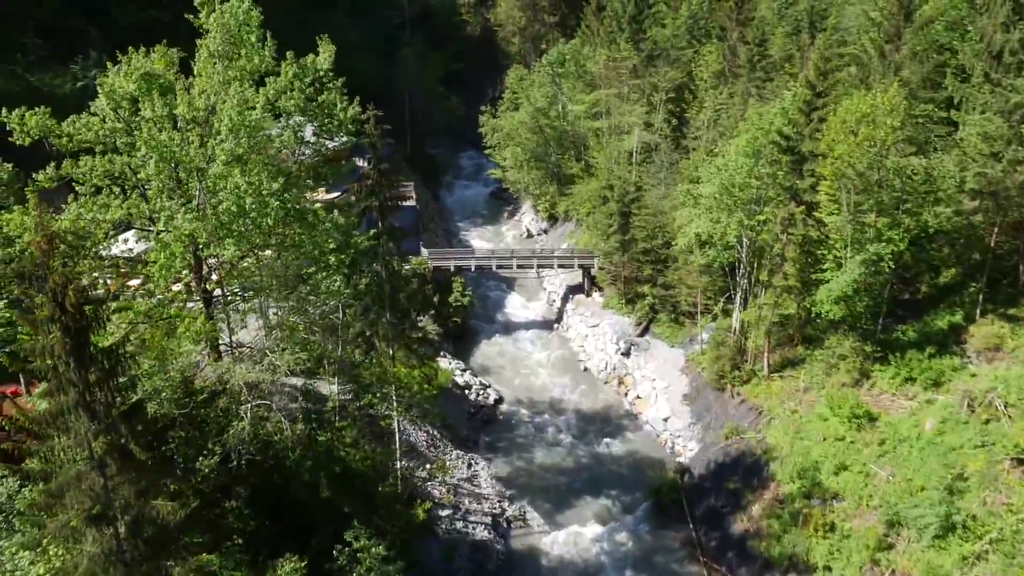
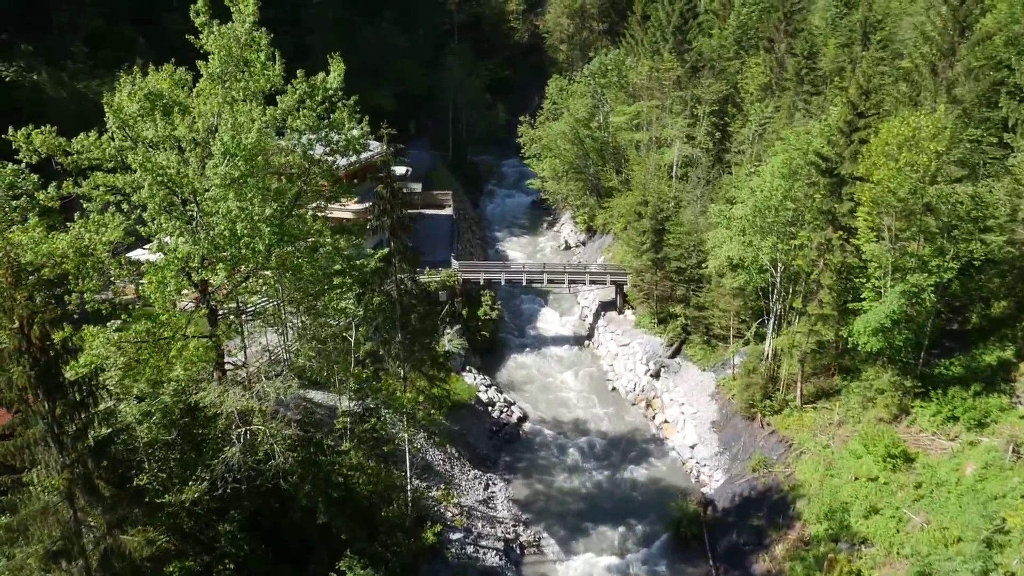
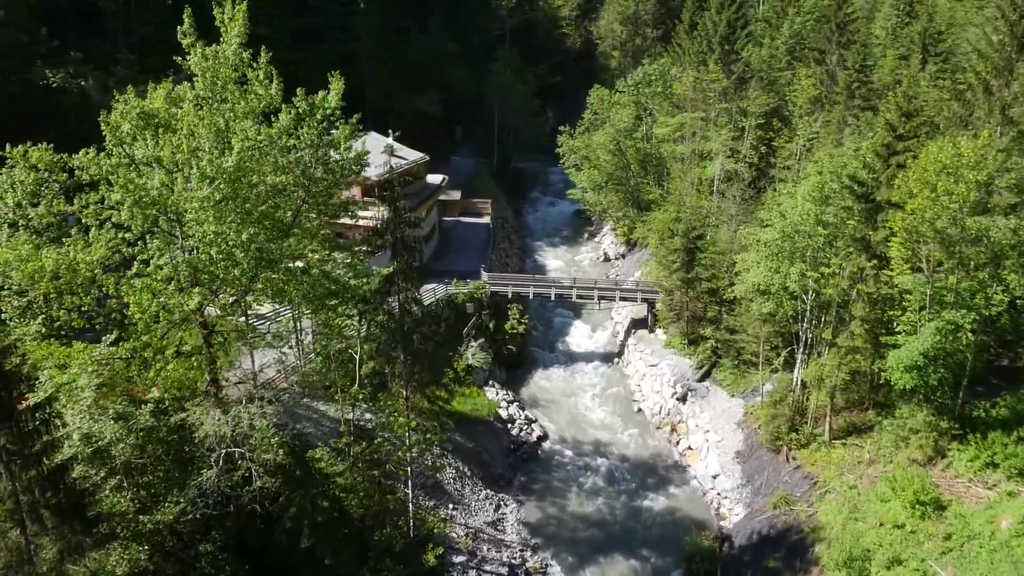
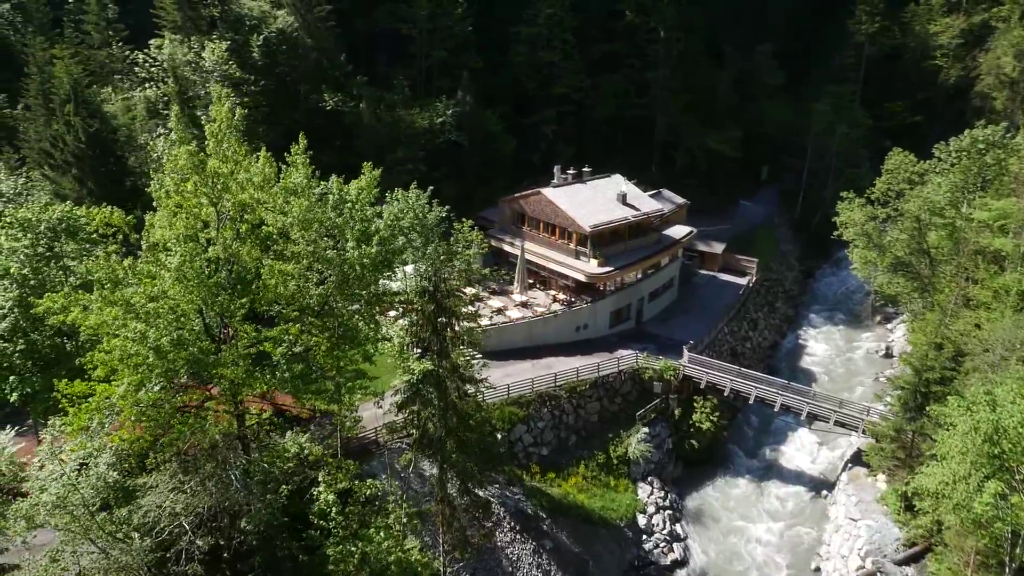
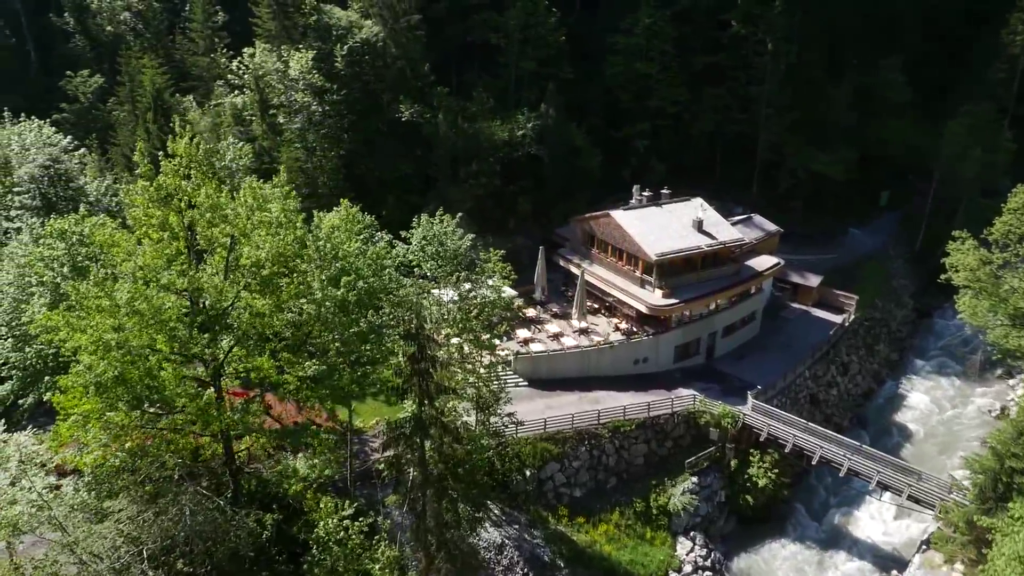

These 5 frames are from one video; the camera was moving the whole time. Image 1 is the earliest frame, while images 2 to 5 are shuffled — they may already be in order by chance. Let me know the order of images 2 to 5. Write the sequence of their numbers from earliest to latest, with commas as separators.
2, 3, 4, 5
